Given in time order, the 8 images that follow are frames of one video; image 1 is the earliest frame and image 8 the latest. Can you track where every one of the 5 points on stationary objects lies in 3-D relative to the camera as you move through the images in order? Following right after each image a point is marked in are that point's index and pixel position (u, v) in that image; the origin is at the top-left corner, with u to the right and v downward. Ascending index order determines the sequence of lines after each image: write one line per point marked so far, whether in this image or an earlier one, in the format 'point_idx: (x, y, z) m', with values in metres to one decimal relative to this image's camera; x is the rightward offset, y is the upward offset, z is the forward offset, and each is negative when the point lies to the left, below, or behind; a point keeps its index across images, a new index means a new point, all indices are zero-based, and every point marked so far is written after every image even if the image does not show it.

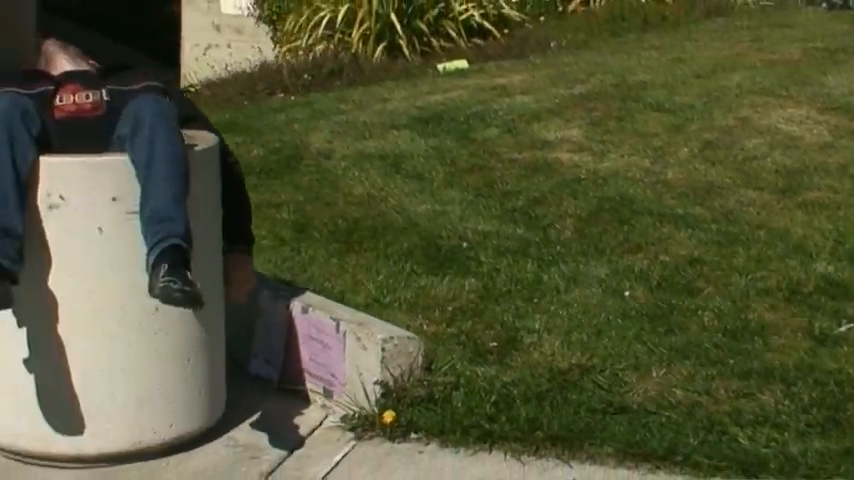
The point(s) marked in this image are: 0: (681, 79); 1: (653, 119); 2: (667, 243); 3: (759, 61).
0: (+2.3, +1.4, +10.0) m
1: (+1.8, +0.9, +8.6) m
2: (+1.4, 0.0, +6.2) m
3: (+3.3, +1.7, +10.8) m
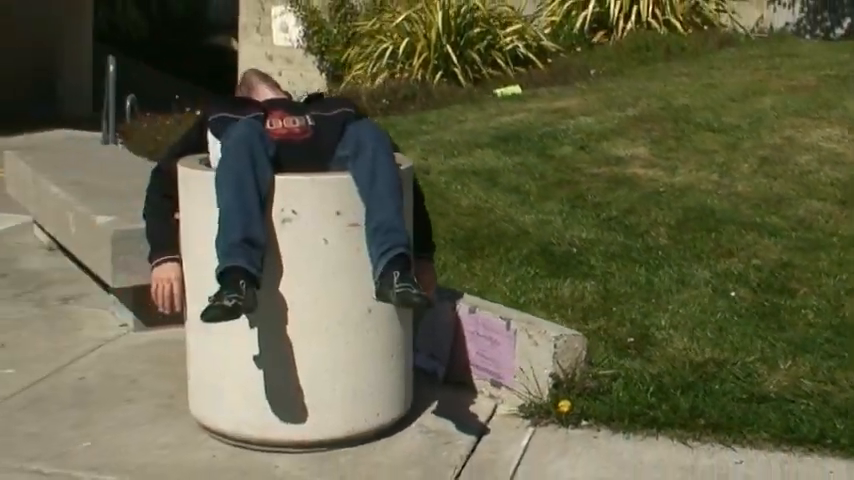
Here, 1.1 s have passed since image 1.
0: (+2.9, +1.3, +10.5) m
1: (+2.4, +0.9, +9.1) m
2: (+2.0, 0.0, +6.6) m
3: (+3.8, +1.6, +11.4) m
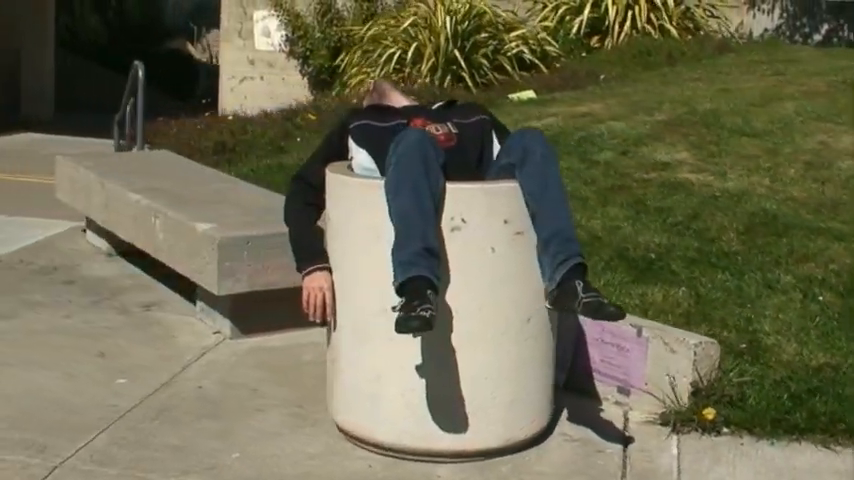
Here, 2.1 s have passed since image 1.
0: (+3.1, +1.3, +10.7) m
1: (+2.7, +0.8, +9.2) m
2: (+2.5, -0.1, +6.7) m
3: (+4.0, +1.5, +11.6) m
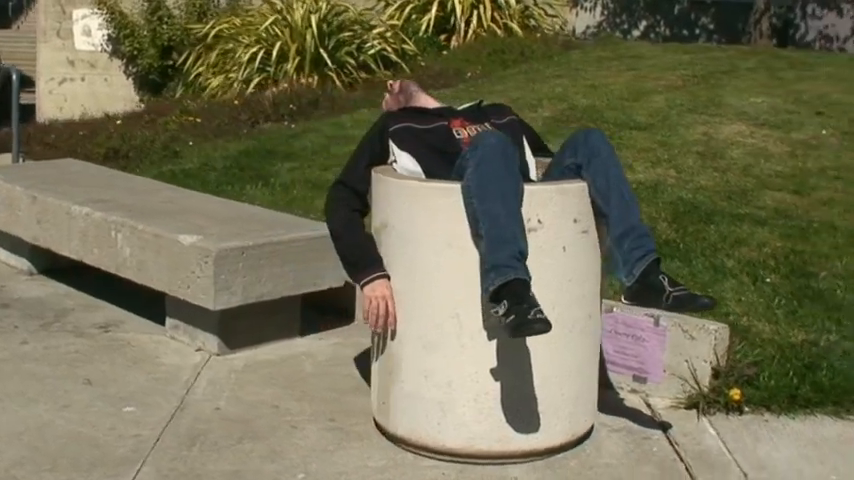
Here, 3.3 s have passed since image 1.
0: (+2.0, +1.4, +11.1) m
1: (+1.9, +0.9, +9.6) m
2: (+2.2, 0.0, +7.1) m
3: (+2.6, +1.7, +12.2) m
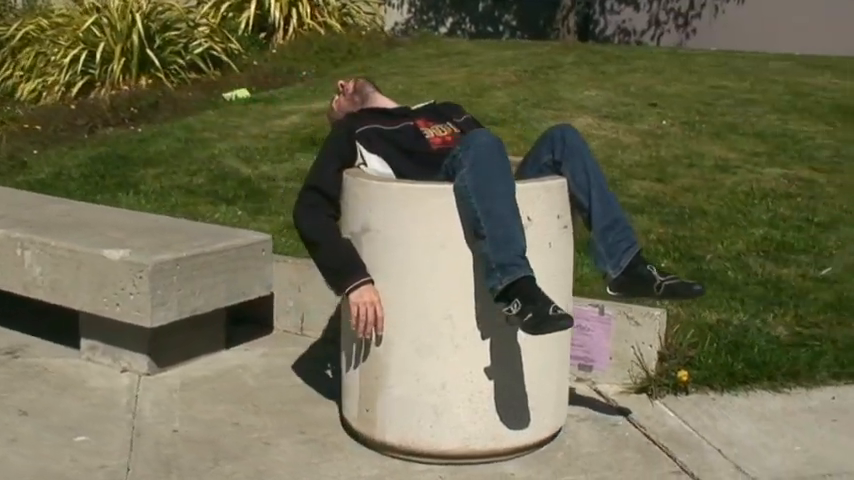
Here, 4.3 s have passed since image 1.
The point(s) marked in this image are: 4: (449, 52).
0: (+0.4, +1.5, +11.3) m
1: (+0.6, +1.0, +9.8) m
2: (+1.4, +0.1, +7.5) m
3: (+0.8, +1.8, +12.5) m
4: (+0.3, +2.7, +15.5) m
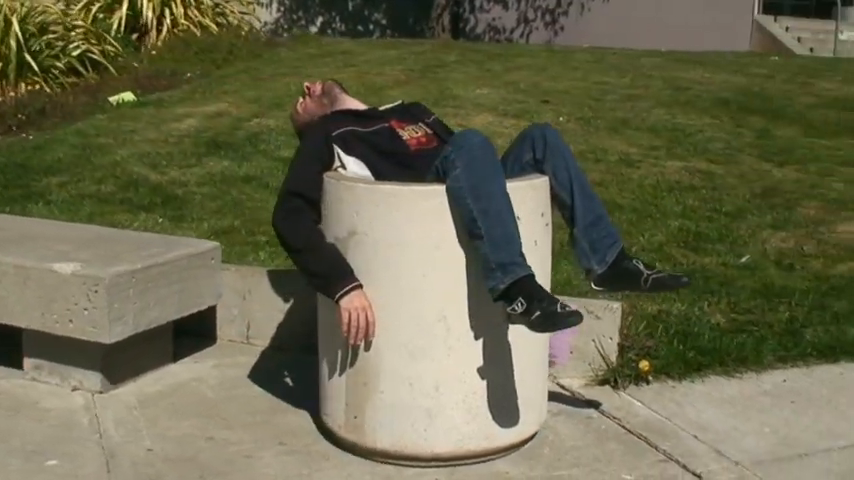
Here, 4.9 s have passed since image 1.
0: (-0.7, +1.5, +11.2) m
1: (-0.2, +1.0, +9.8) m
2: (+0.9, +0.1, +7.6) m
3: (-0.4, +1.8, +12.5) m
4: (-1.4, +2.7, +15.4) m
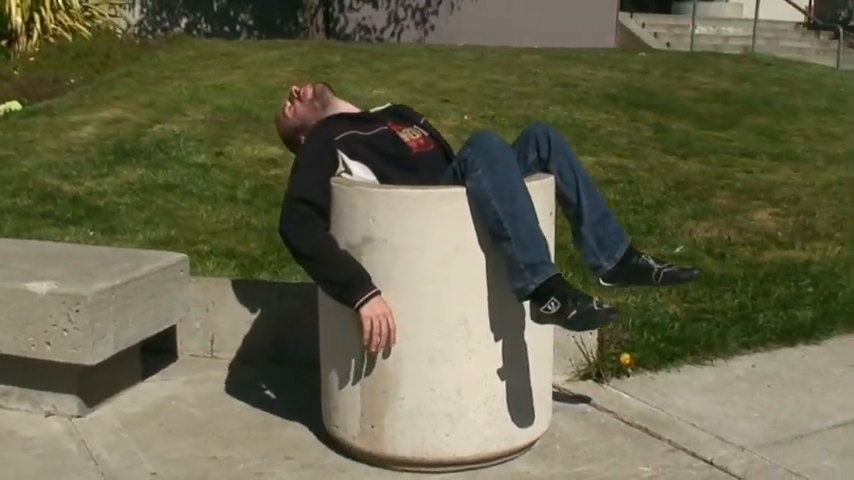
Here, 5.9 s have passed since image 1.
0: (-1.7, +1.4, +11.0) m
1: (-1.0, +1.0, +9.7) m
2: (+0.5, +0.2, +7.6) m
3: (-1.6, +1.7, +12.3) m
4: (-3.0, +2.6, +15.1) m
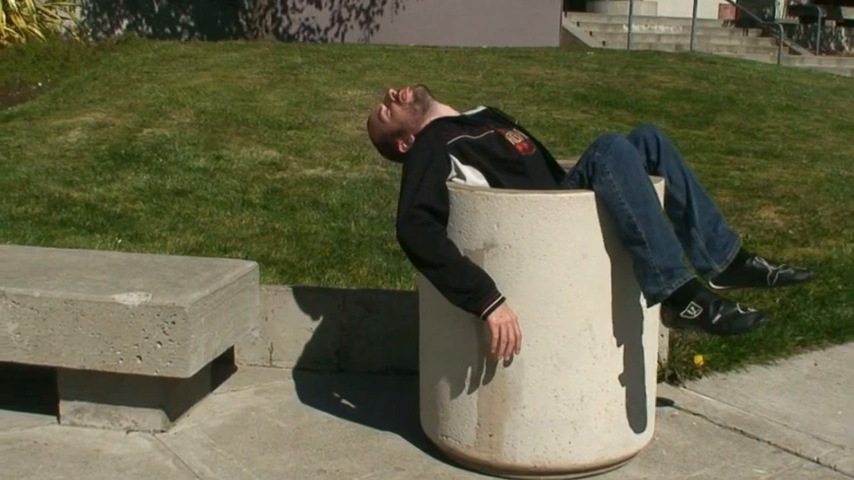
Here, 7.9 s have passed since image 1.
0: (-1.8, +1.4, +10.8) m
1: (-1.0, +0.9, +9.5) m
2: (+0.6, +0.1, +7.6) m
3: (-1.8, +1.7, +12.1) m
4: (-3.4, +2.5, +14.8) m
